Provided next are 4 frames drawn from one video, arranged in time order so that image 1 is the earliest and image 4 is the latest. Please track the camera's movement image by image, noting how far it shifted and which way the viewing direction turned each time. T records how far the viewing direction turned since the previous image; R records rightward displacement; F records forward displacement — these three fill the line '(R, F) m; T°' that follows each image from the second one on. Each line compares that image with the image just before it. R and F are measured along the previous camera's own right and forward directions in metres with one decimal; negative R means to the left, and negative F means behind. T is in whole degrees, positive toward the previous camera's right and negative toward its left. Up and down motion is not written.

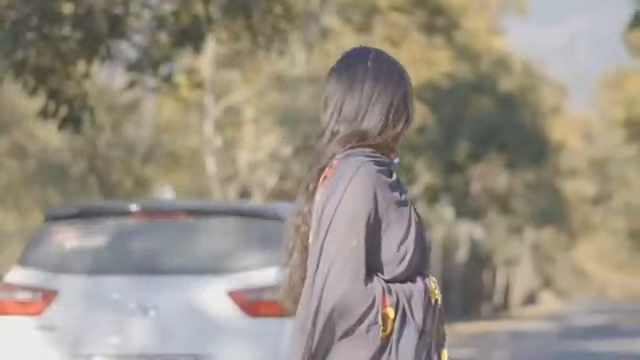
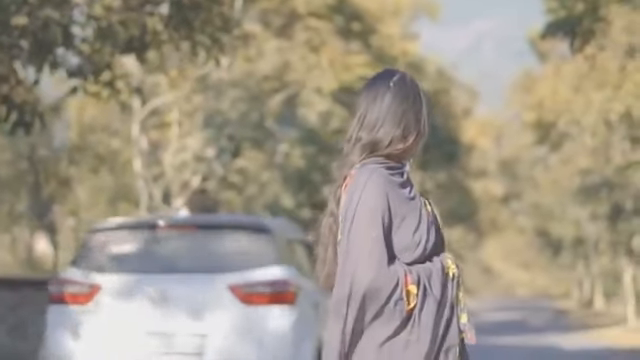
(-0.3, -0.9) m; +3°
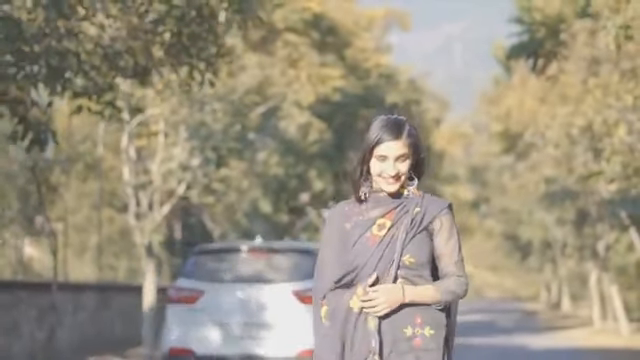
(-0.2, -1.6) m; +1°
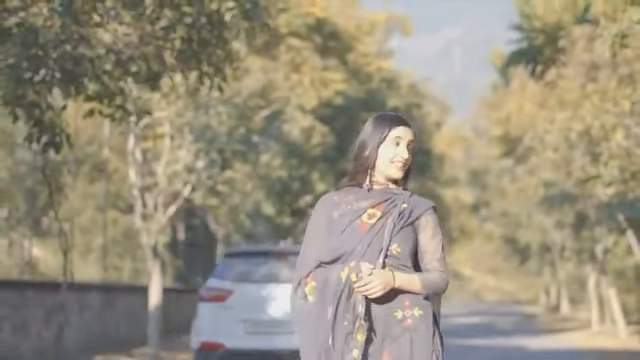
(-0.1, -0.5) m; 0°
